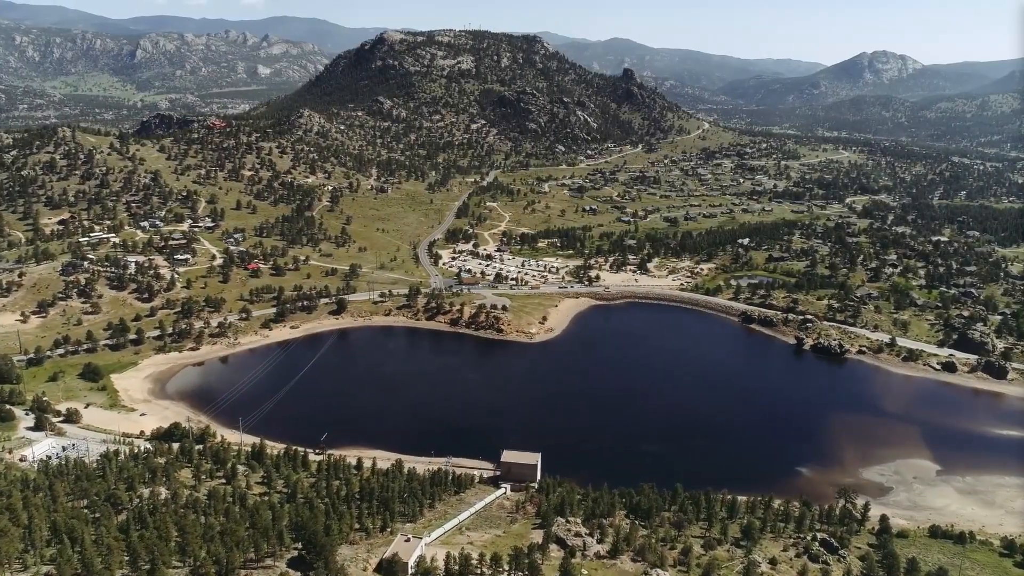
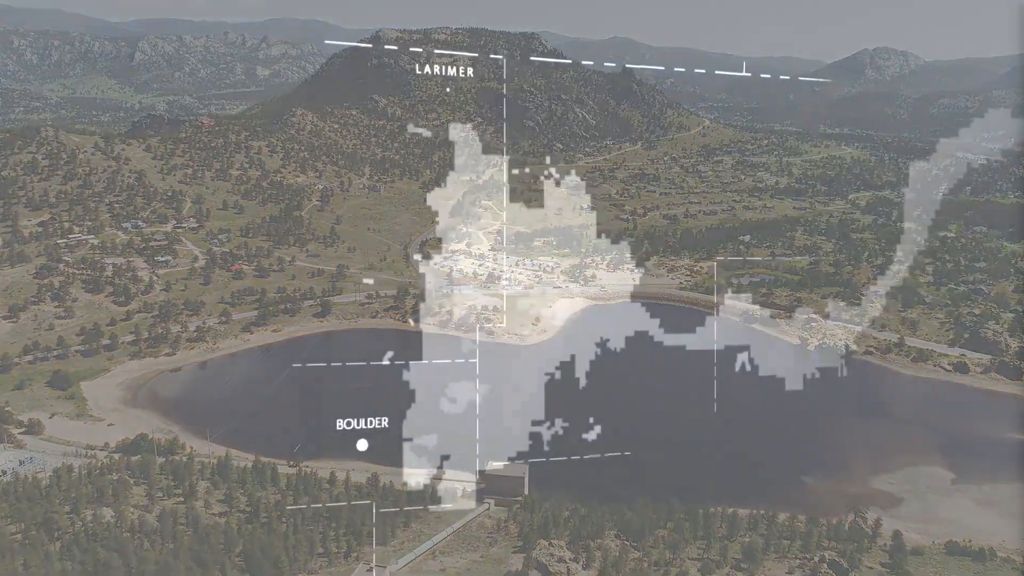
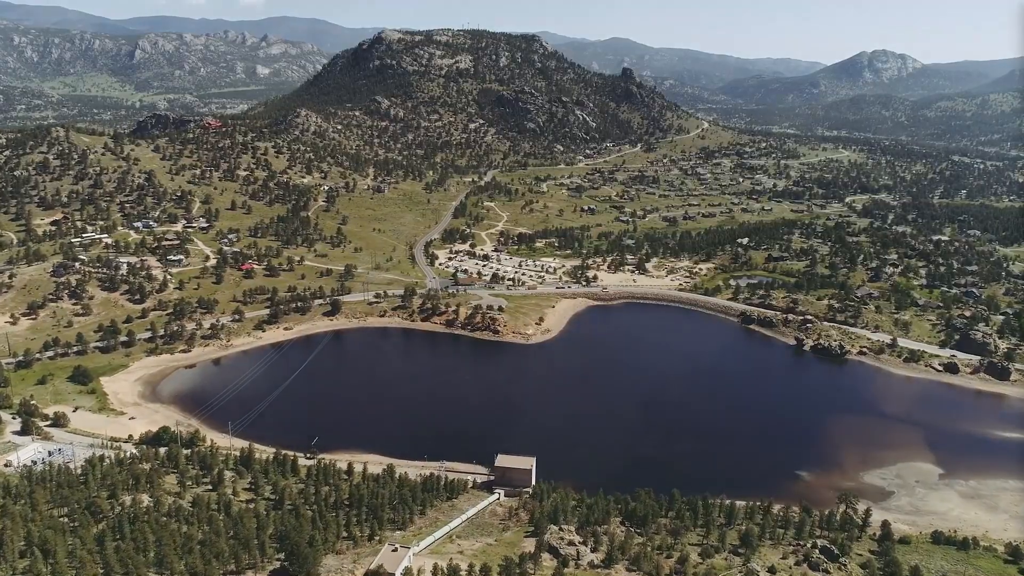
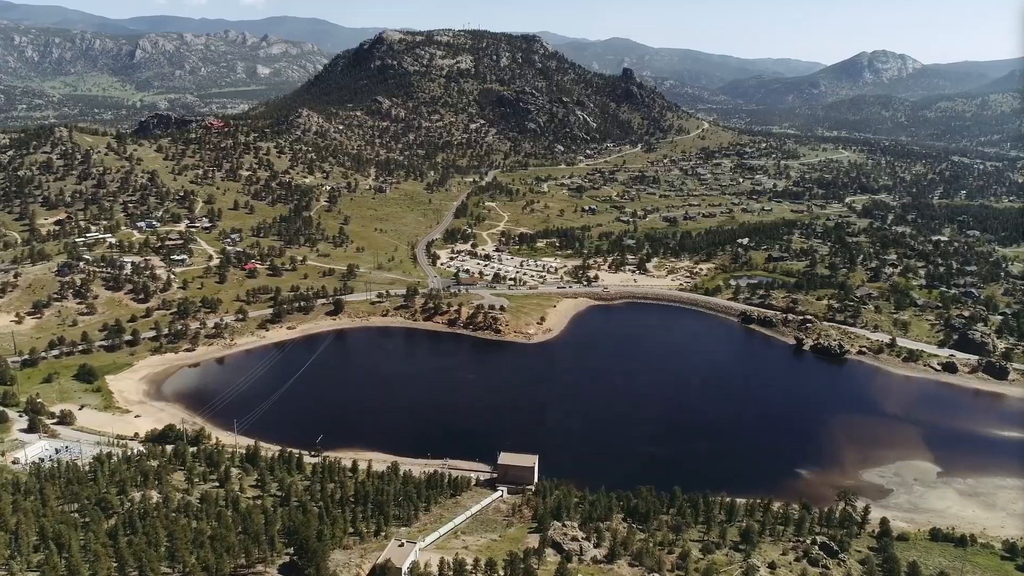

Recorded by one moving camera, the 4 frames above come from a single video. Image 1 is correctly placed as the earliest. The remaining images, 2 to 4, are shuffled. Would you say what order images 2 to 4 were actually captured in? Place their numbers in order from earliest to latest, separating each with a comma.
4, 3, 2
